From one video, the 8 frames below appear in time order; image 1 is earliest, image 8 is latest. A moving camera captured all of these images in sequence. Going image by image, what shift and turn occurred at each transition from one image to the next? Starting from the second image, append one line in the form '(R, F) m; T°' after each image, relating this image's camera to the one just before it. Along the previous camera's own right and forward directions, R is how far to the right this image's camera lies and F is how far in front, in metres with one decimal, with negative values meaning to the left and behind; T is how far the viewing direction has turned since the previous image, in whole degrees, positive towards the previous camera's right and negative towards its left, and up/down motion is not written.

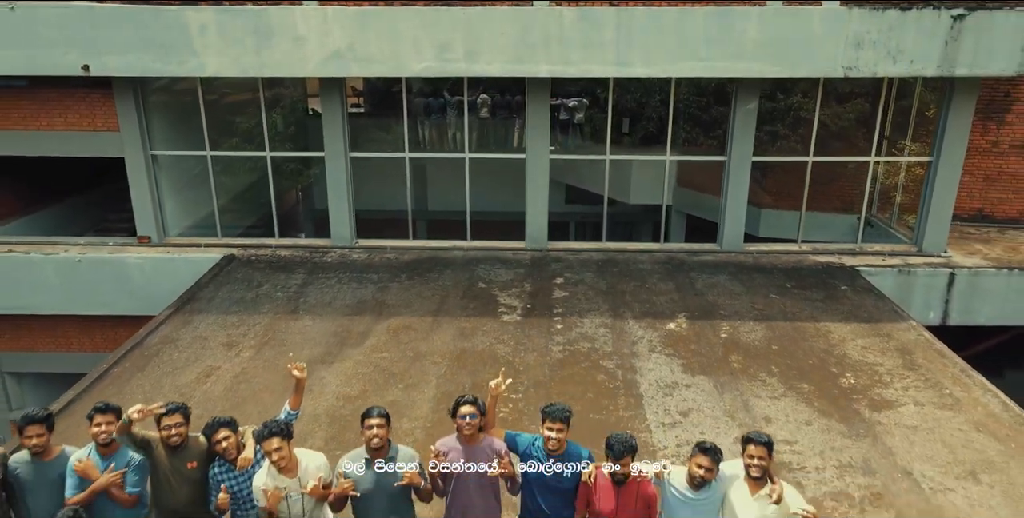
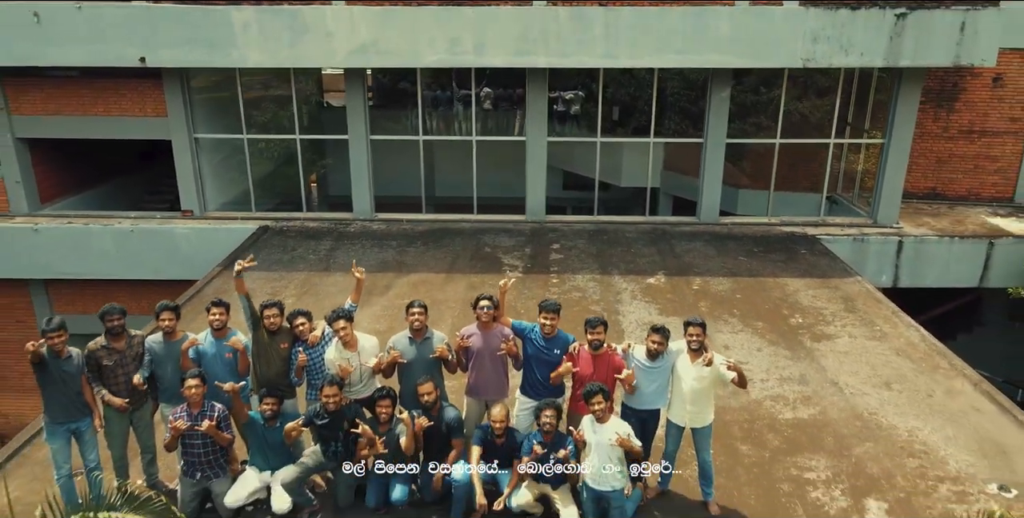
(0.0, -1.4) m; 0°
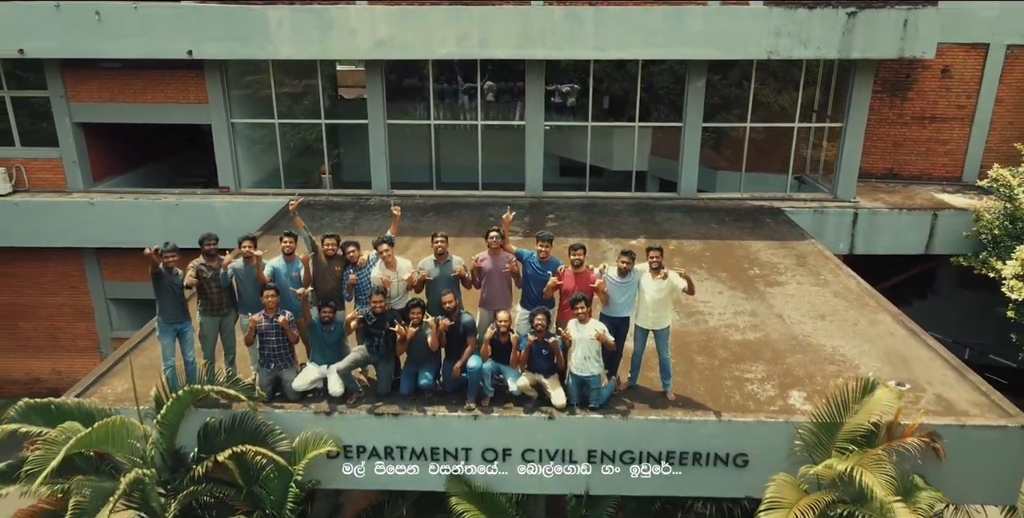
(0.0, -1.5) m; 0°
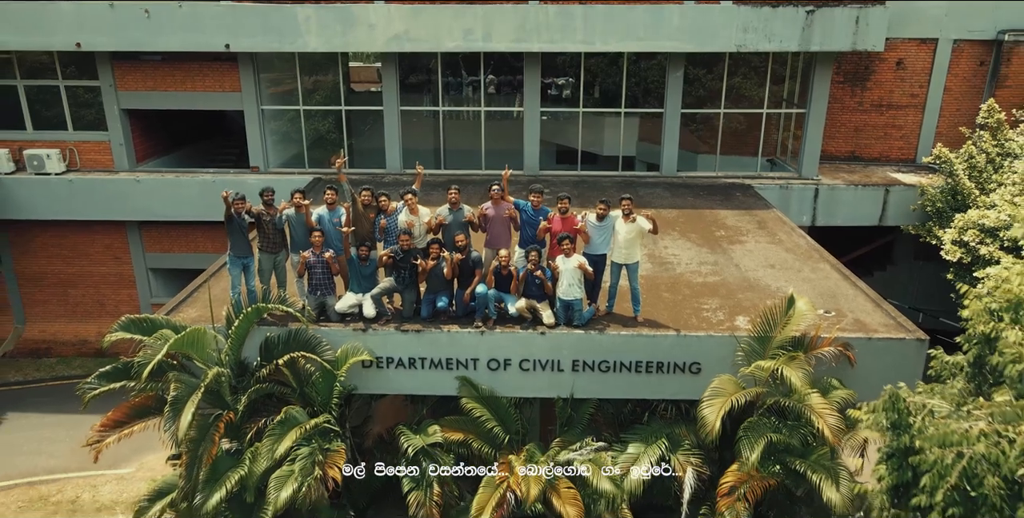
(0.0, -1.6) m; 0°
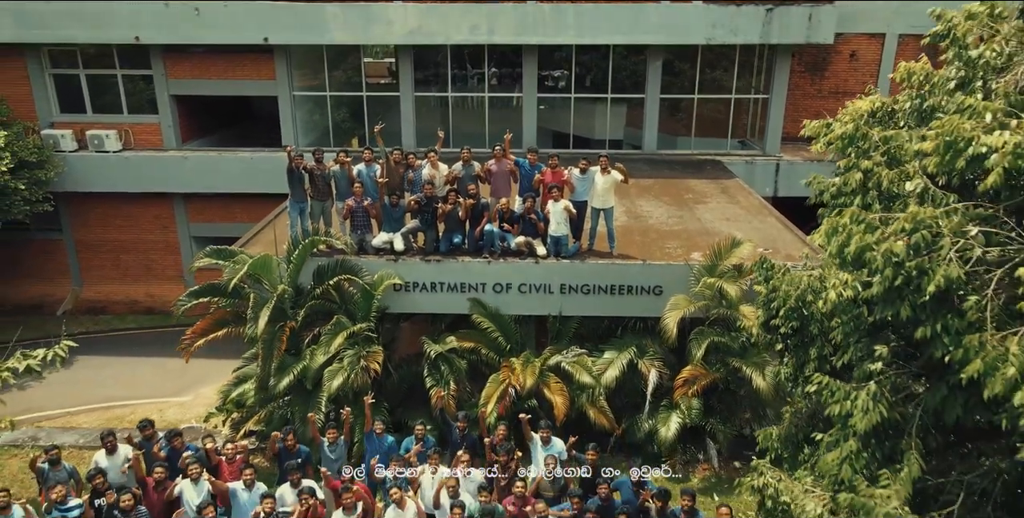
(0.0, -2.1) m; 0°
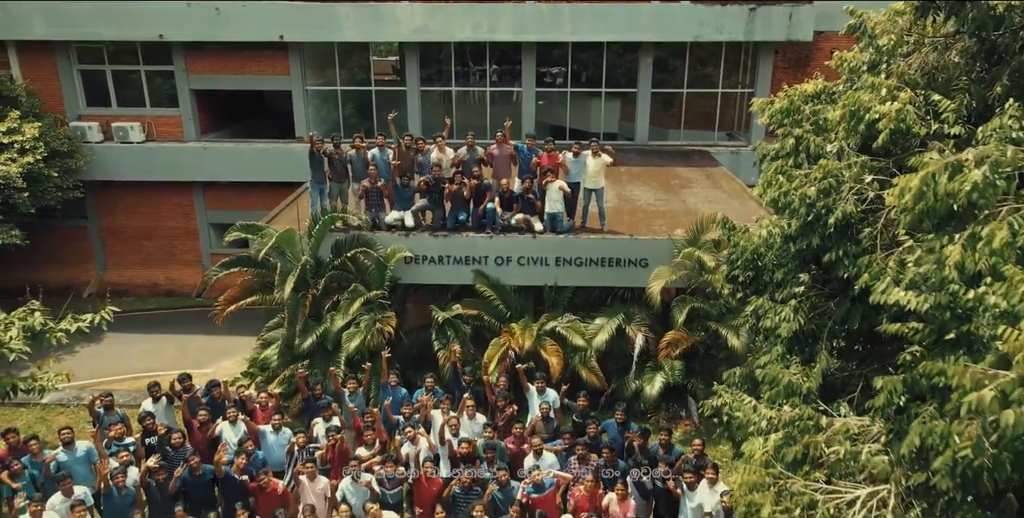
(0.0, -1.1) m; 0°
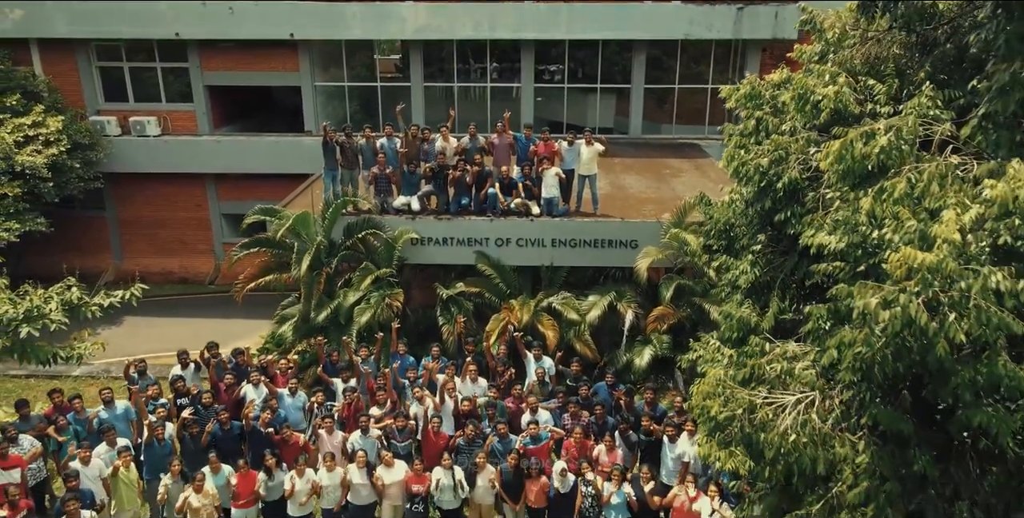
(0.0, -0.9) m; 0°
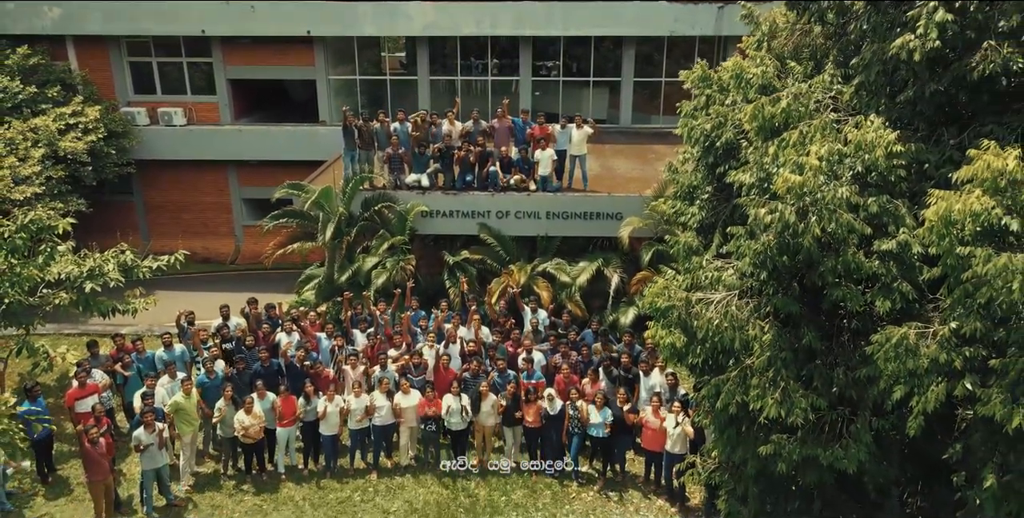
(0.0, -1.5) m; 0°
